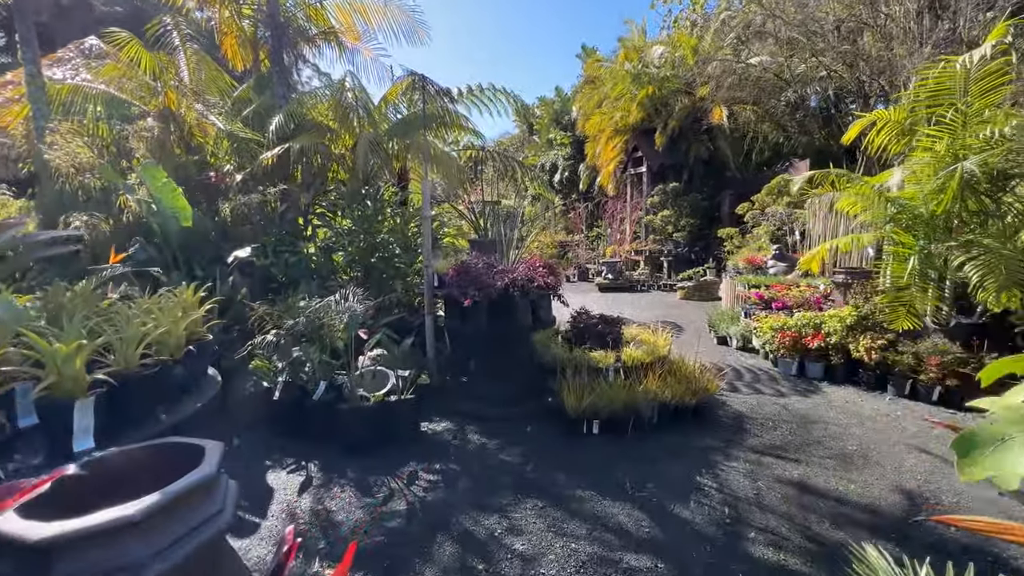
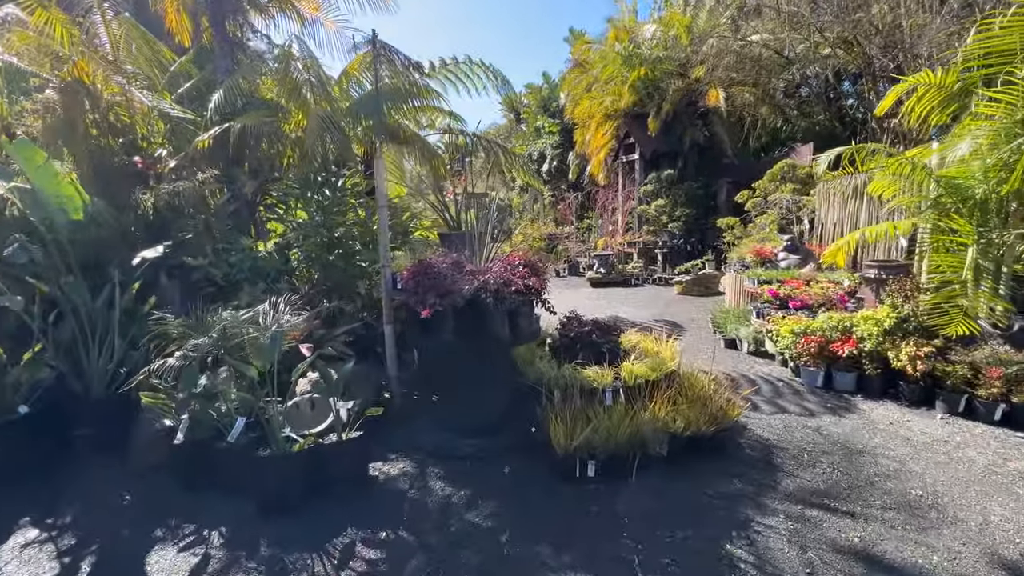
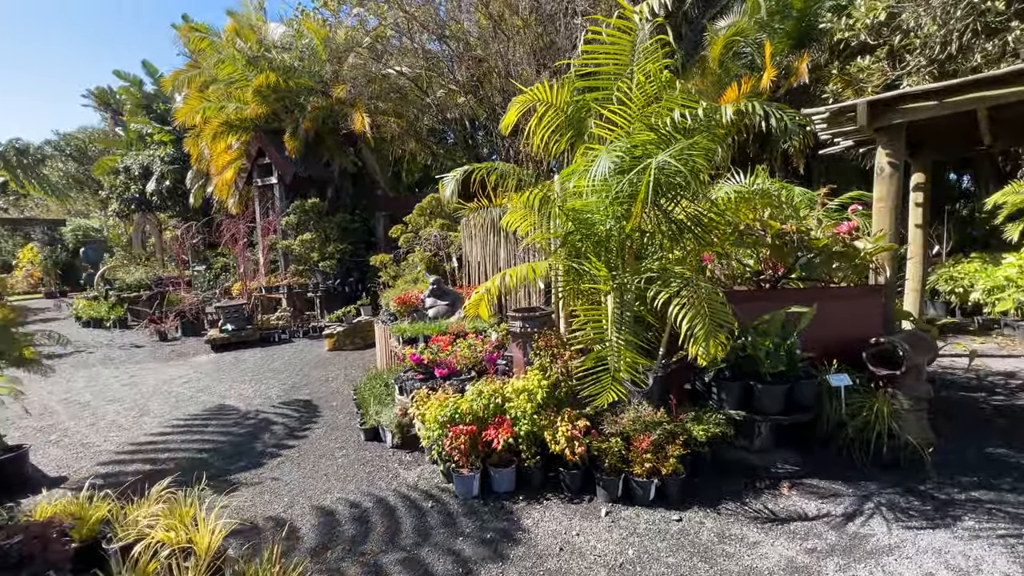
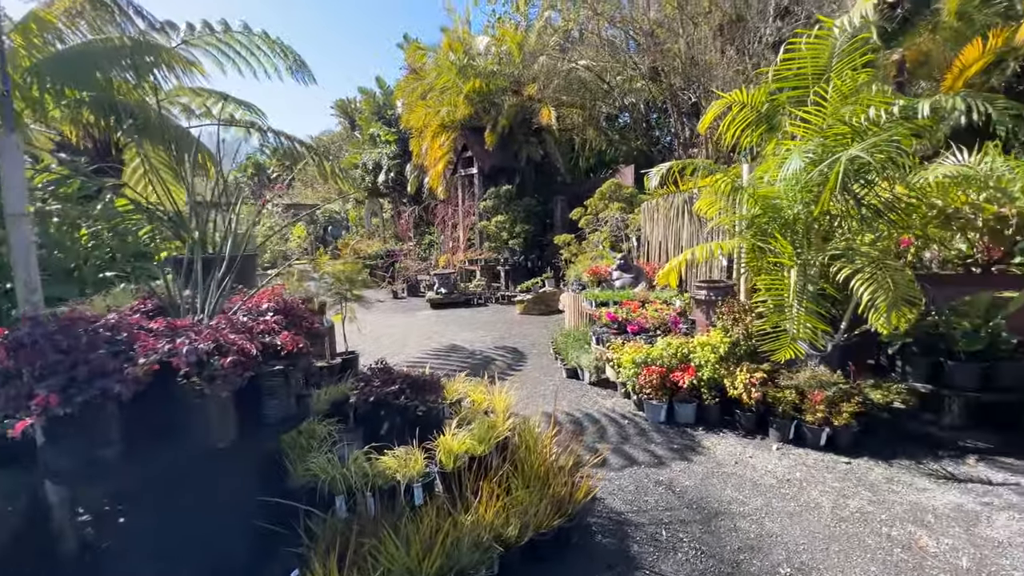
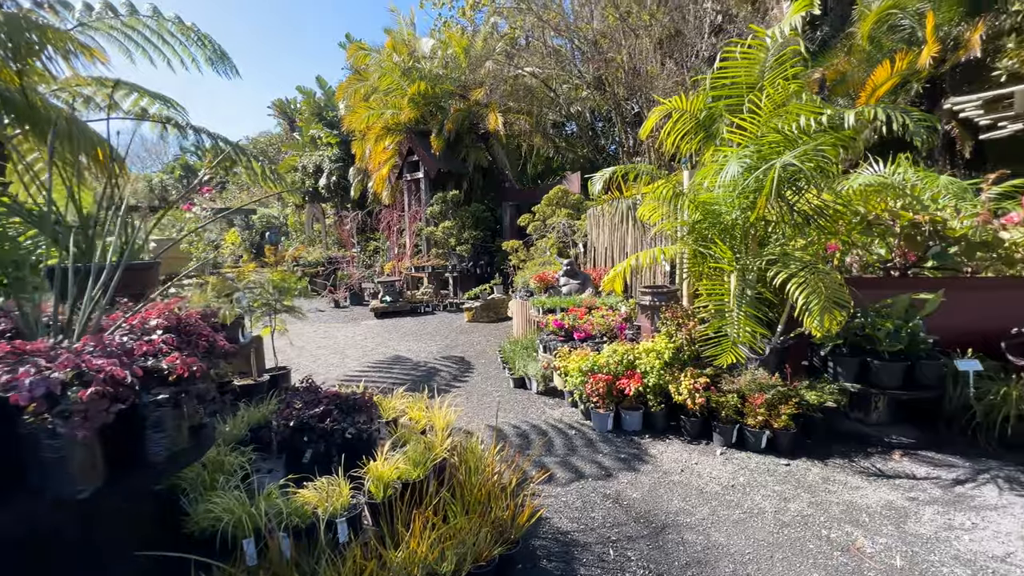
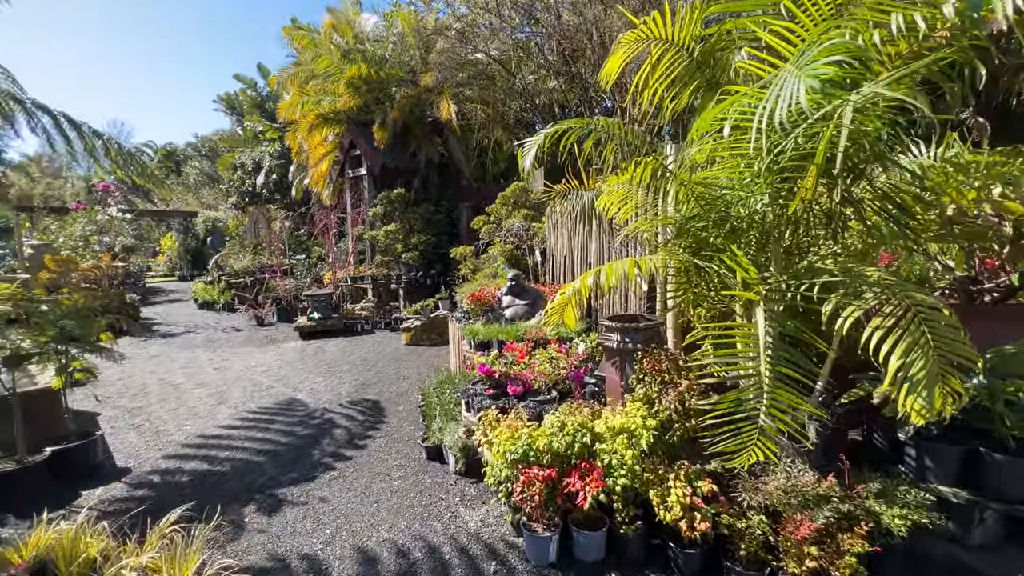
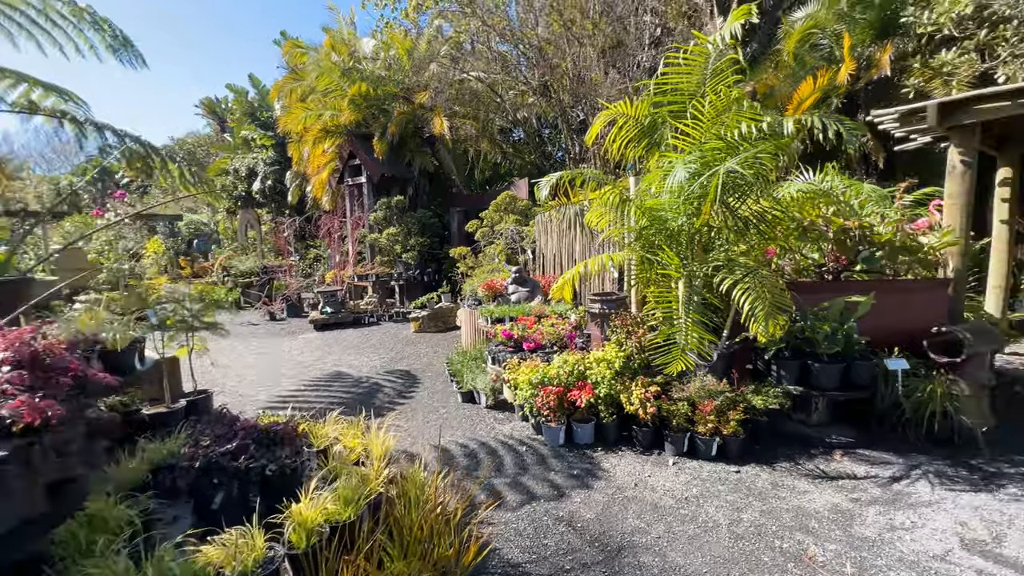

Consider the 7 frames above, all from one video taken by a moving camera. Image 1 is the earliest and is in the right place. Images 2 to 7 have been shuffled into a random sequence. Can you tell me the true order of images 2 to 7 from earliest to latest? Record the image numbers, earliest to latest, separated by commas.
2, 4, 5, 7, 3, 6
